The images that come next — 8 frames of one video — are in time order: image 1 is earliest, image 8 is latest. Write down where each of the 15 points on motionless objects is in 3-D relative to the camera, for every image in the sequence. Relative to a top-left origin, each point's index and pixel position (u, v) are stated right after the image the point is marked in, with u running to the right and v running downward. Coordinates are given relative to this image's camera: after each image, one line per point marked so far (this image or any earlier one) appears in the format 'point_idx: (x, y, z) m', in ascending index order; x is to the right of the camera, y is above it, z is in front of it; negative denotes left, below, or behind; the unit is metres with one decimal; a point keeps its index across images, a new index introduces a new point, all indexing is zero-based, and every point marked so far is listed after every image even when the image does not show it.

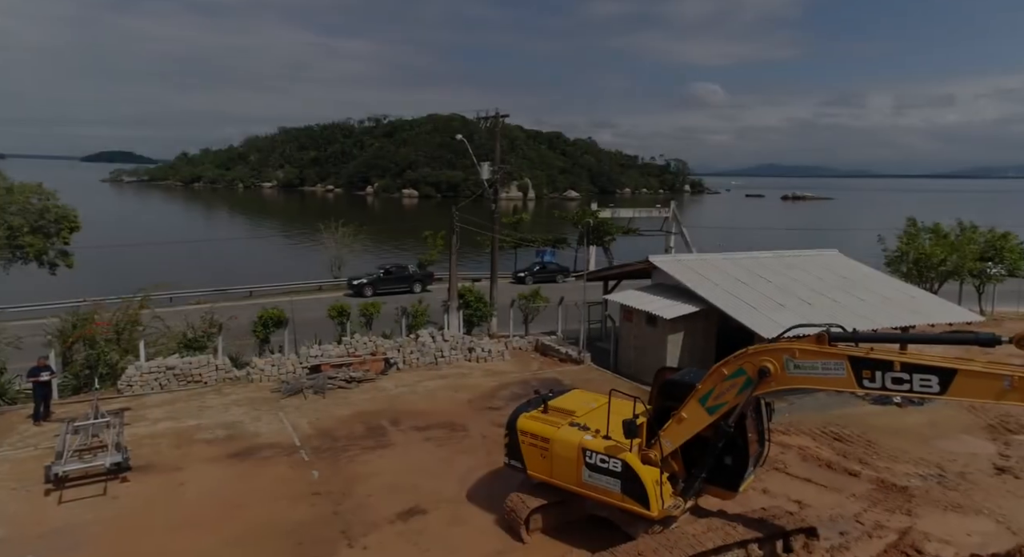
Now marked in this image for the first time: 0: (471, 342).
0: (-1.0, -1.7, +17.6) m
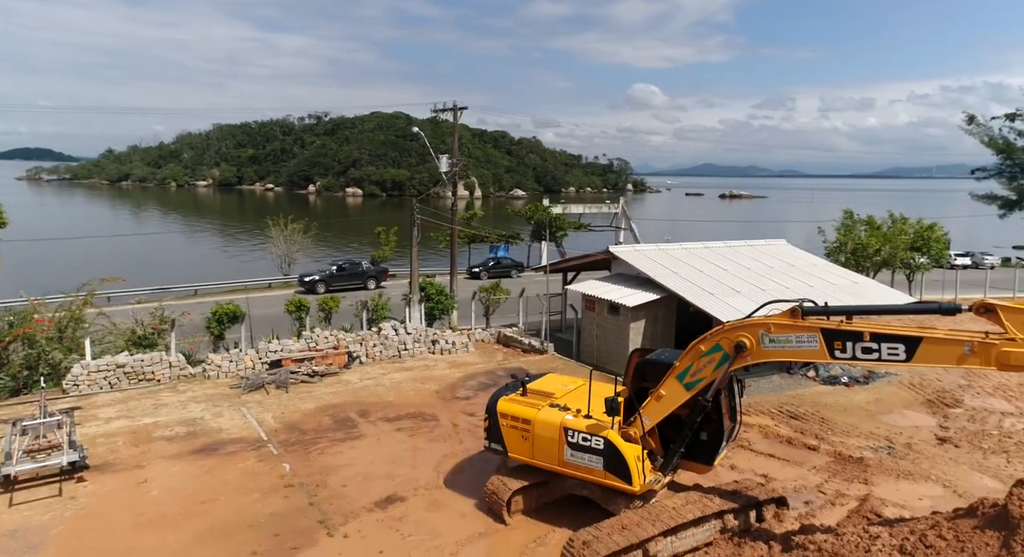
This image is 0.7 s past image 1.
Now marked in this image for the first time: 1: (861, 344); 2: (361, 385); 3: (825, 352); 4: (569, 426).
0: (-2.0, -1.5, +17.5) m
1: (+3.7, -0.7, +7.0) m
2: (-3.4, -2.4, +14.7) m
3: (+3.5, -0.8, +7.3) m
4: (+0.7, -1.9, +8.6) m
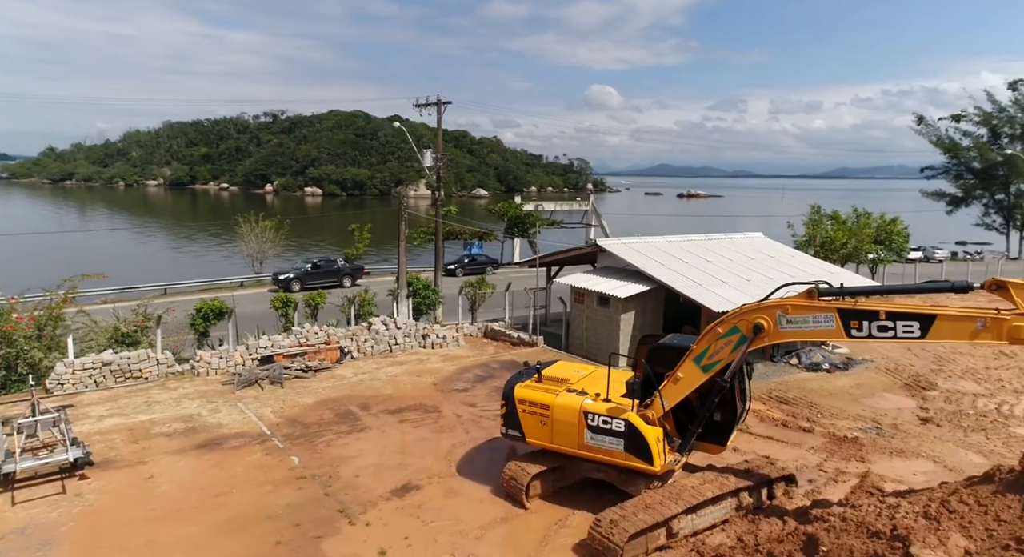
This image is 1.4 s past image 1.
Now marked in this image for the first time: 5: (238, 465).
0: (-2.3, -1.4, +17.5) m
1: (+4.1, -0.5, +7.3) m
2: (-3.4, -2.2, +14.6) m
3: (+3.8, -0.6, +7.6) m
4: (+1.0, -1.8, +8.8) m
5: (-4.3, -3.0, +10.4) m
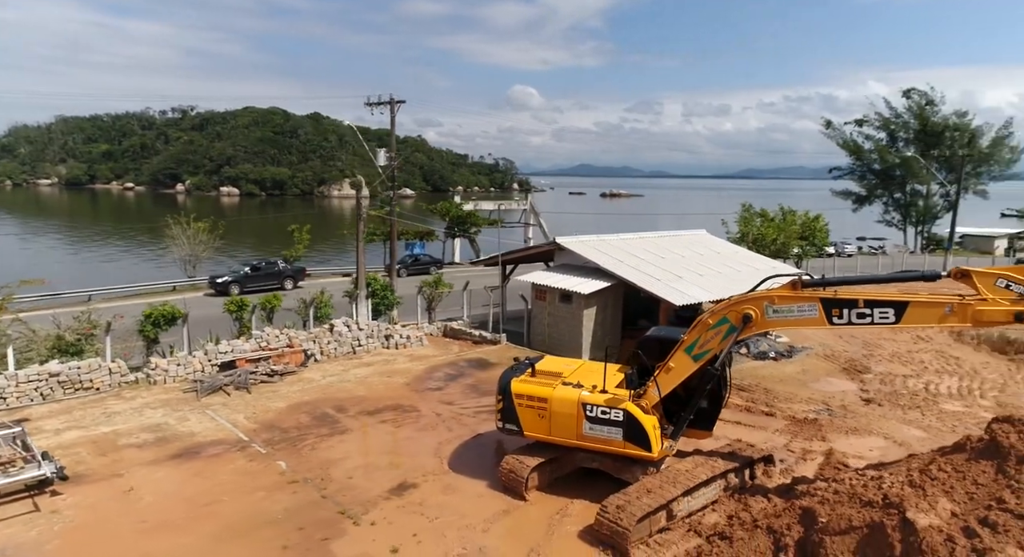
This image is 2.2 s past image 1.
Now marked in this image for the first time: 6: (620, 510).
0: (-3.3, -1.4, +17.4) m
1: (+4.2, -0.4, +8.1) m
2: (-4.1, -2.3, +14.4) m
3: (+3.9, -0.5, +8.3) m
4: (+1.1, -1.7, +9.2) m
5: (-4.4, -3.0, +10.1) m
6: (+1.4, -2.9, +8.3) m
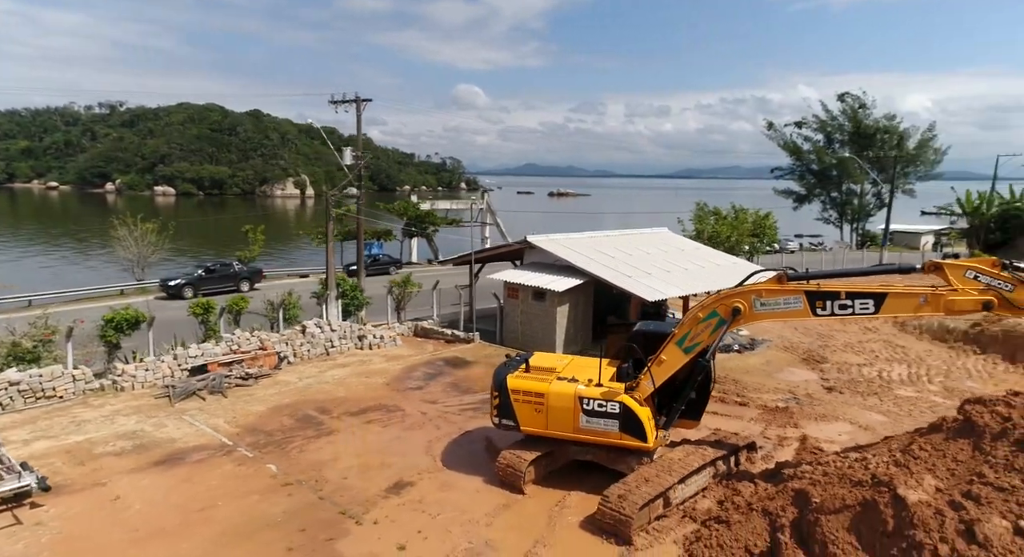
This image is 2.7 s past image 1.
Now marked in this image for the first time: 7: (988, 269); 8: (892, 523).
0: (-4.0, -1.4, +17.3) m
1: (+4.3, -0.3, +8.6) m
2: (-4.5, -2.3, +14.2) m
3: (+4.0, -0.4, +8.8) m
4: (+1.0, -1.7, +9.4) m
5: (-4.5, -3.0, +9.9) m
6: (+1.4, -2.9, +8.5) m
7: (+5.9, +0.1, +8.1) m
8: (+4.0, -2.6, +7.0) m
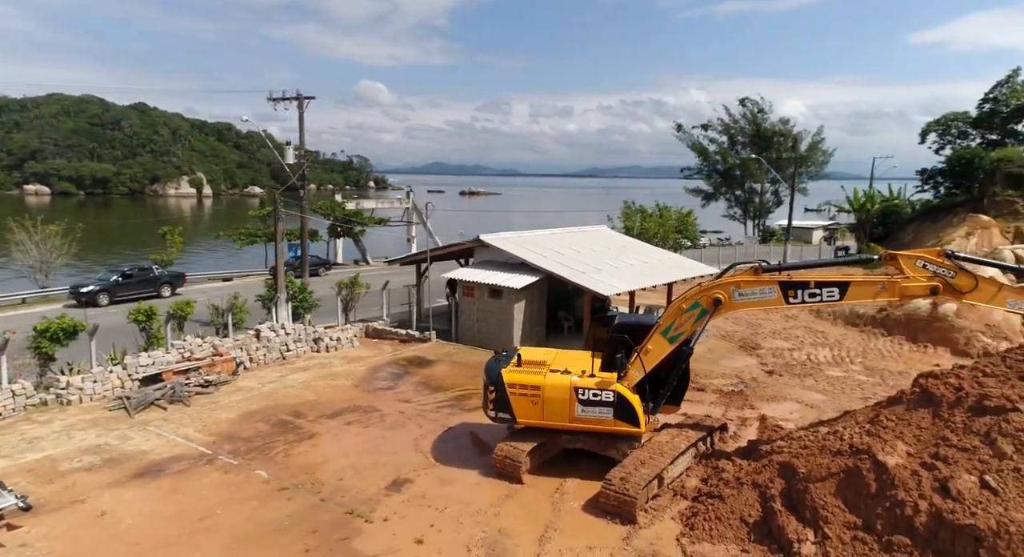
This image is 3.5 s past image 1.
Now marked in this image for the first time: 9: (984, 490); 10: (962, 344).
0: (-5.1, -1.4, +16.9) m
1: (+4.3, -0.2, +9.5) m
2: (-5.1, -2.3, +13.8) m
3: (+4.0, -0.3, +9.7) m
4: (+1.0, -1.6, +9.9) m
5: (-4.5, -3.1, +9.6) m
6: (+1.5, -2.8, +9.1) m
7: (+6.0, +0.3, +9.3) m
8: (+4.3, -2.5, +7.9) m
9: (+5.2, -2.3, +7.3) m
10: (+12.8, -1.9, +18.7) m
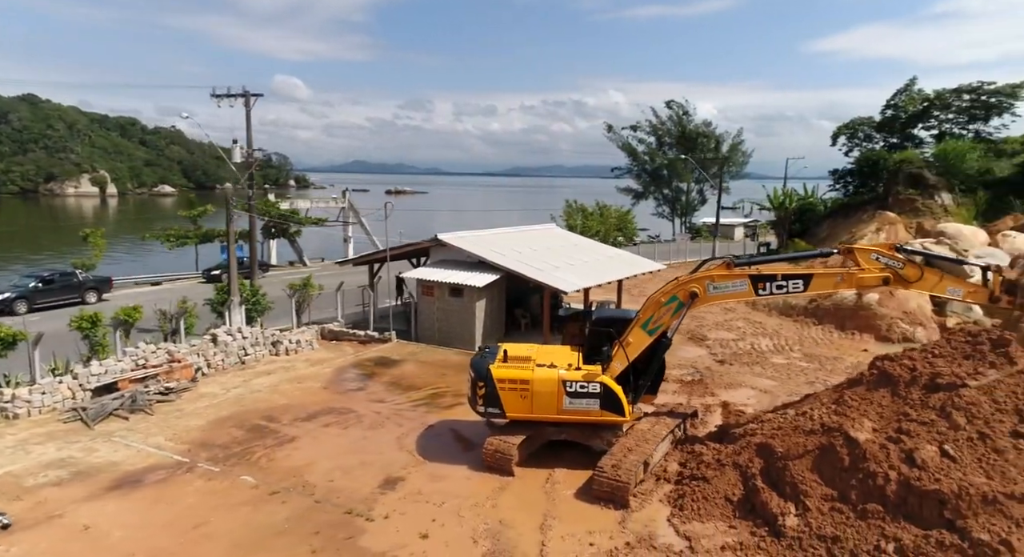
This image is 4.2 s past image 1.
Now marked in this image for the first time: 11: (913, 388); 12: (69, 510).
0: (-6.0, -1.4, +16.5) m
1: (+4.1, -0.1, +10.2) m
2: (-5.7, -2.4, +13.4) m
3: (+3.8, -0.2, +10.4) m
4: (+0.8, -1.5, +10.2) m
5: (-4.6, -3.1, +9.3) m
6: (+1.5, -2.7, +9.5) m
7: (+5.8, +0.4, +10.2) m
8: (+4.4, -2.4, +8.6) m
9: (+5.3, -2.2, +8.1) m
10: (+11.5, -1.6, +20.4) m
11: (+5.7, -1.6, +9.4) m
12: (-6.0, -3.1, +8.8) m
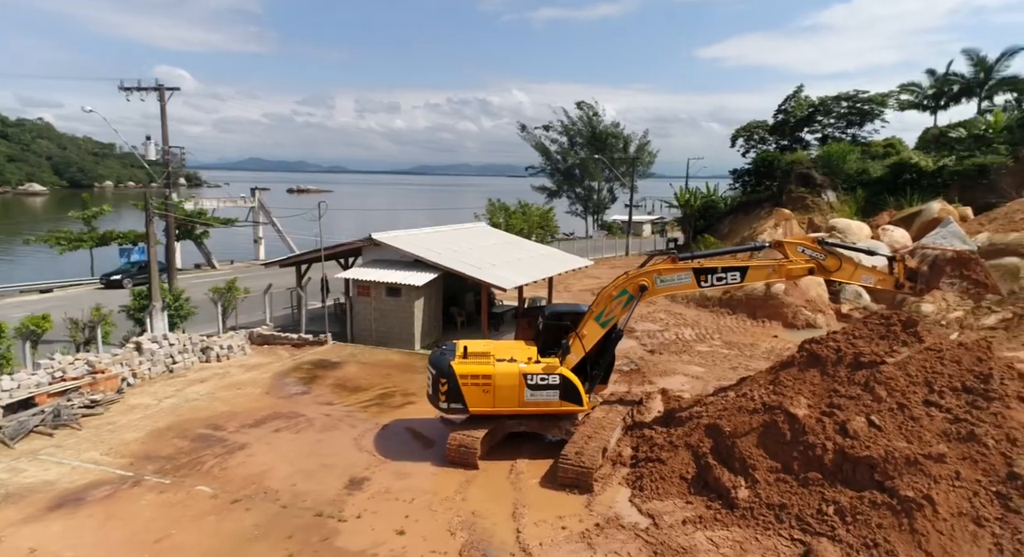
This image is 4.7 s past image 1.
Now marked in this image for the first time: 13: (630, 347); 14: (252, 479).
0: (-7.4, -1.5, +15.8) m
1: (+3.5, +0.1, +11.0) m
2: (-6.7, -2.4, +12.8) m
3: (+3.1, -0.1, +11.1) m
4: (+0.2, -1.5, +10.5) m
5: (-5.0, -3.1, +8.9) m
6: (+1.0, -2.7, +9.9) m
7: (+5.1, +0.6, +11.2) m
8: (+4.0, -2.2, +9.5) m
9: (+5.0, -2.1, +9.1) m
10: (+9.4, -1.3, +22.1) m
11: (+5.2, -1.4, +10.4) m
12: (-6.3, -3.2, +8.2) m
13: (+3.3, -1.9, +18.5) m
14: (-3.9, -3.0, +9.8) m
